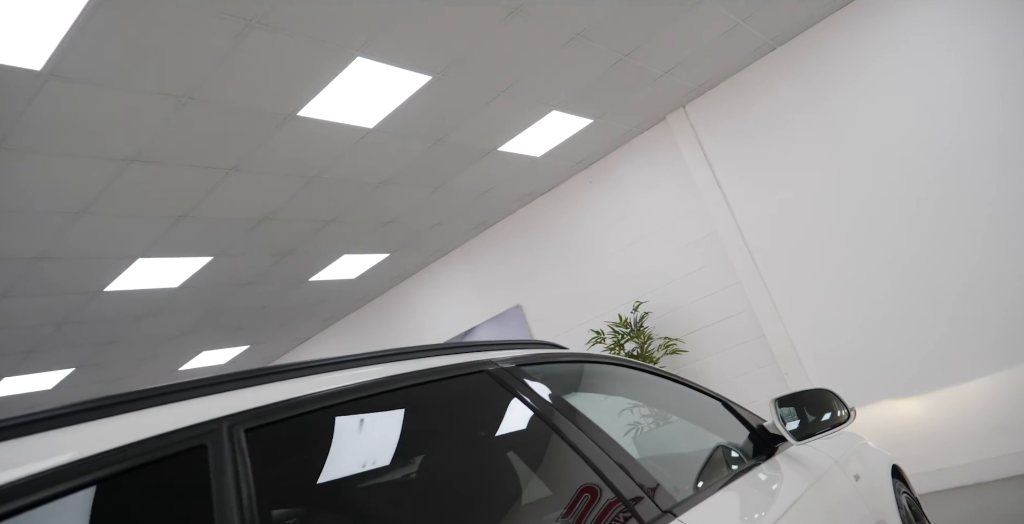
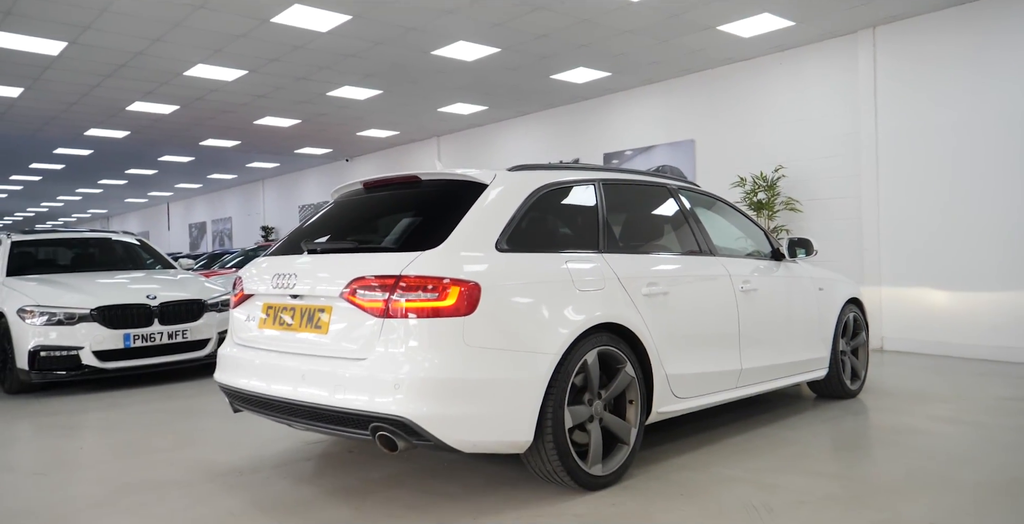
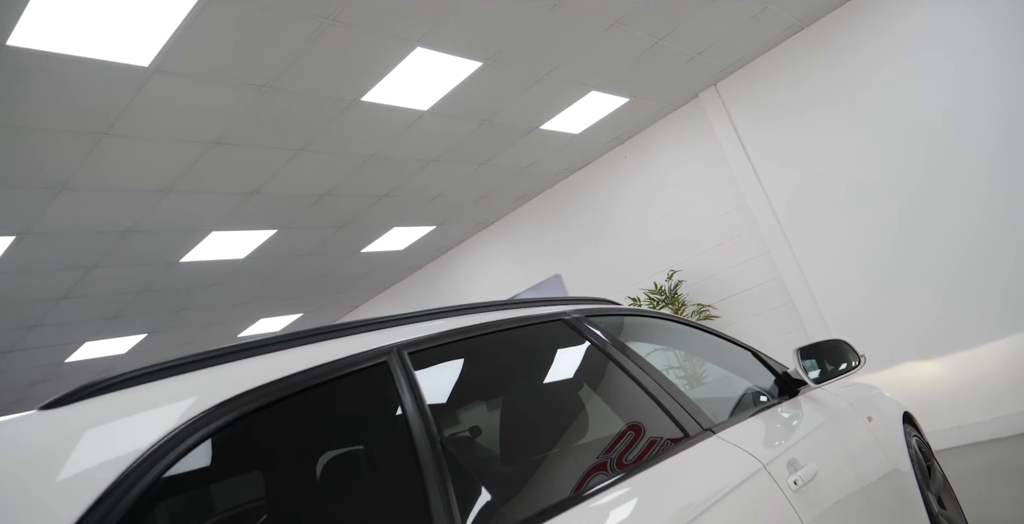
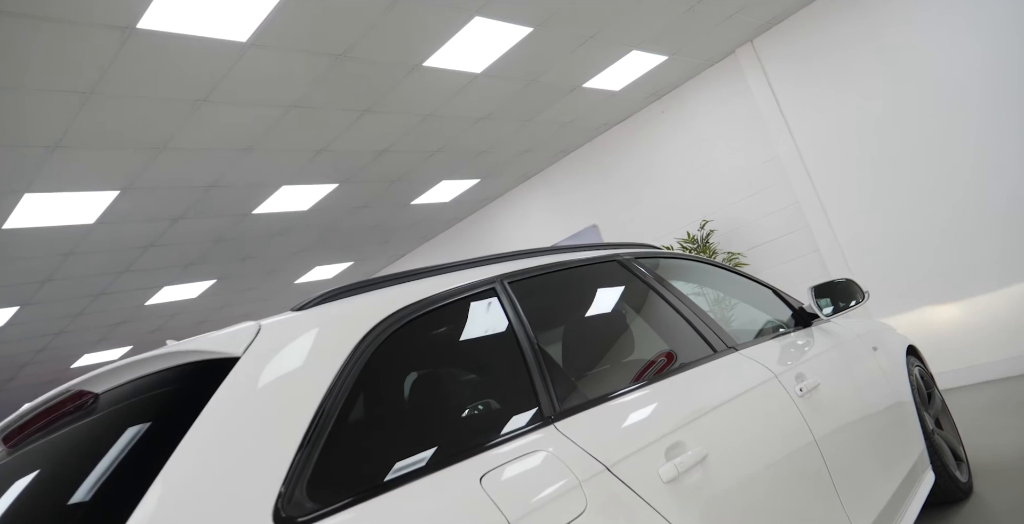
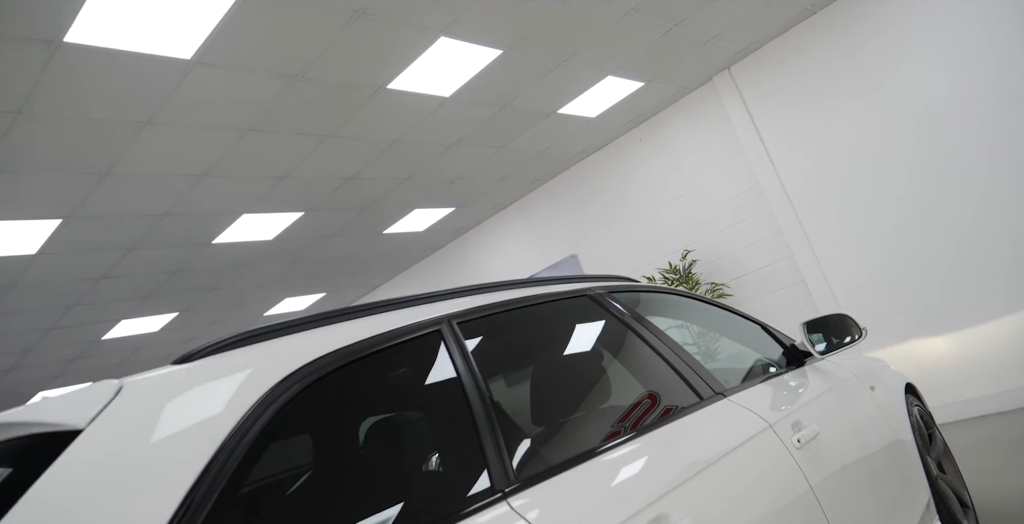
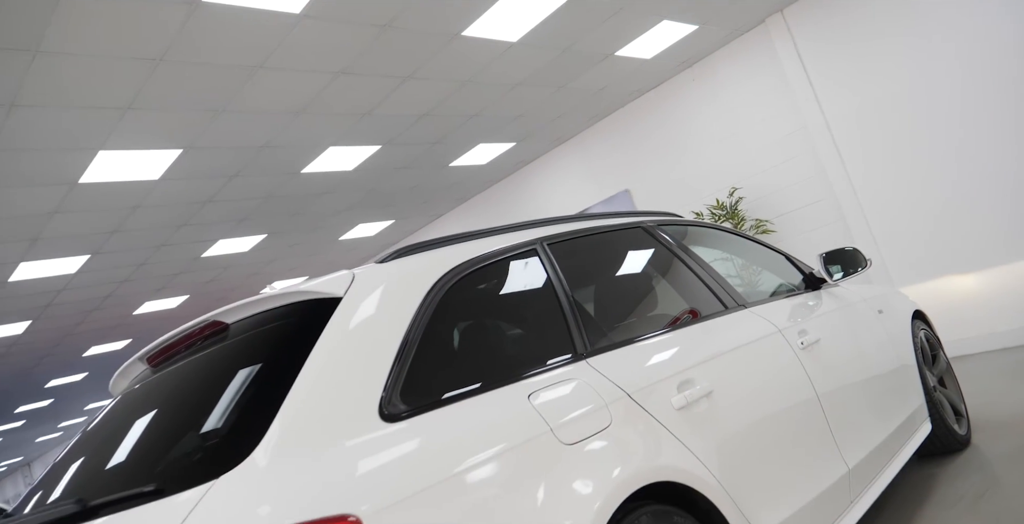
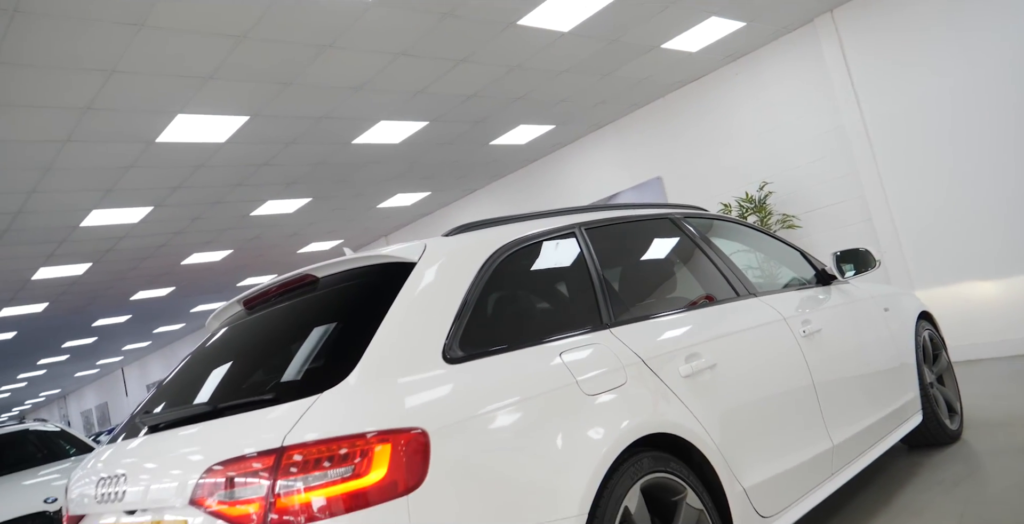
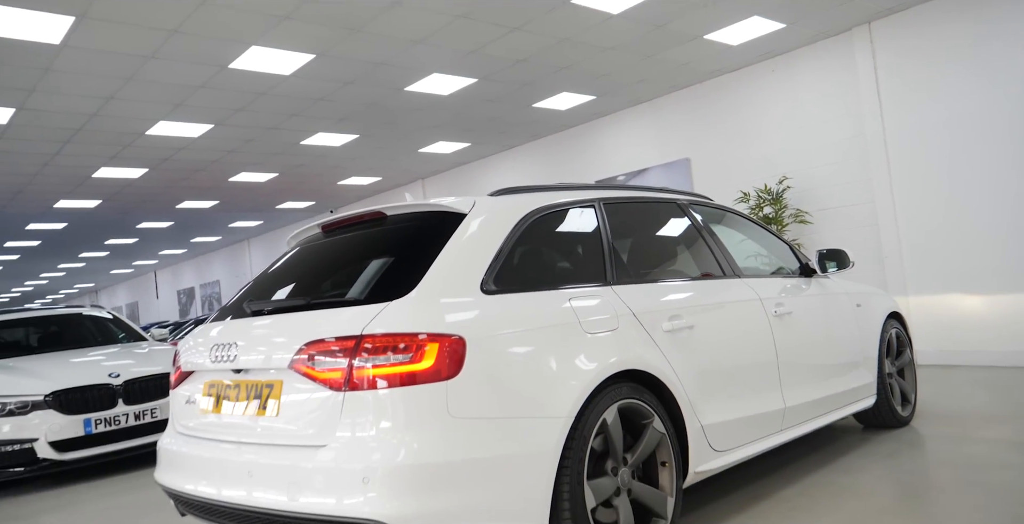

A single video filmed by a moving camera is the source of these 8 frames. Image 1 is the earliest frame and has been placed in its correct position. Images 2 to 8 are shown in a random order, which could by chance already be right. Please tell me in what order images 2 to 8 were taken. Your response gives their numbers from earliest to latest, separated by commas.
3, 5, 4, 6, 7, 8, 2
